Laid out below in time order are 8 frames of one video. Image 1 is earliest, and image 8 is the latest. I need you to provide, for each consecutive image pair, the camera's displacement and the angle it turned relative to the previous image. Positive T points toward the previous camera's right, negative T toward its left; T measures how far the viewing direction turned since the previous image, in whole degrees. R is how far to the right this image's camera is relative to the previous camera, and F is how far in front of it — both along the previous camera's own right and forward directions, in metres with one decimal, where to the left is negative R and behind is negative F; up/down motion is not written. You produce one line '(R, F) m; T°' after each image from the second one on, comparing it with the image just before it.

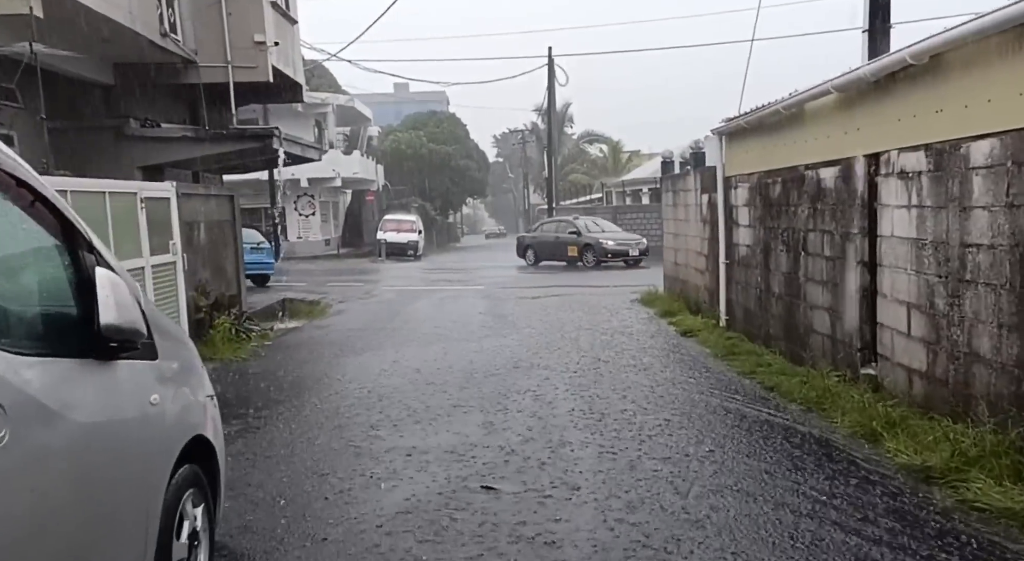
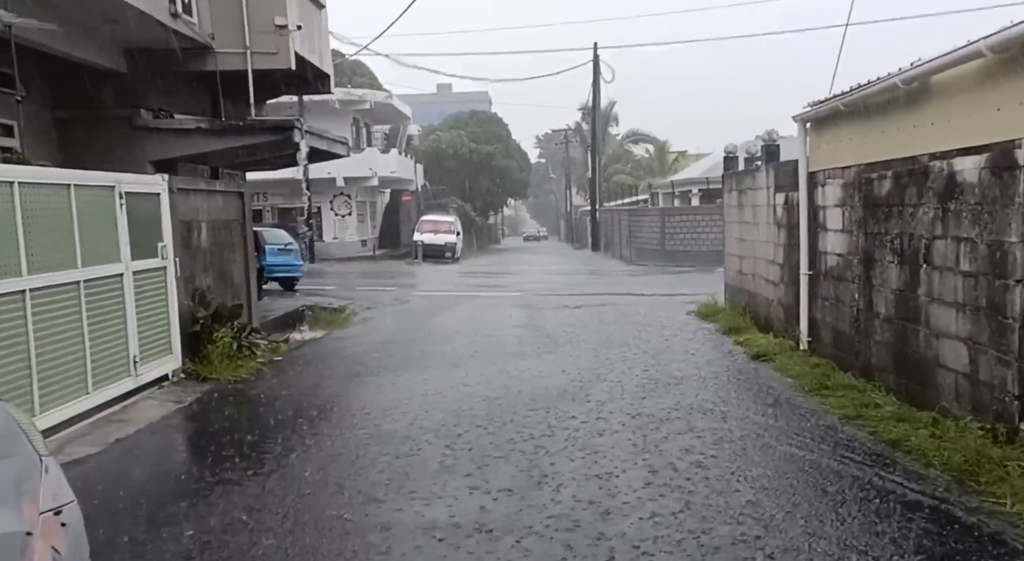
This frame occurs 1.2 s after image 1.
(0.0, +1.6) m; -2°
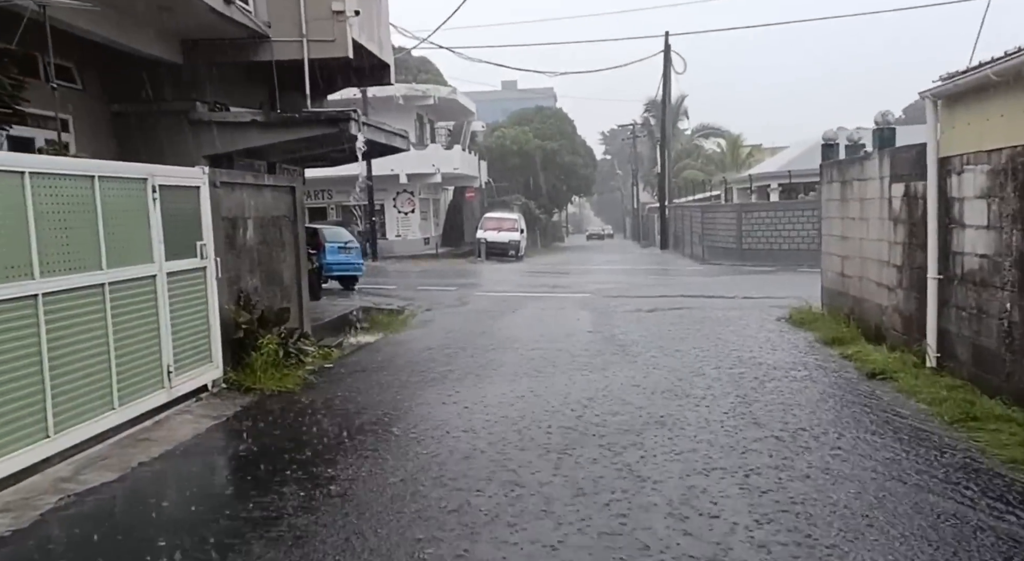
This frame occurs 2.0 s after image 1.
(-0.1, +1.1) m; -4°
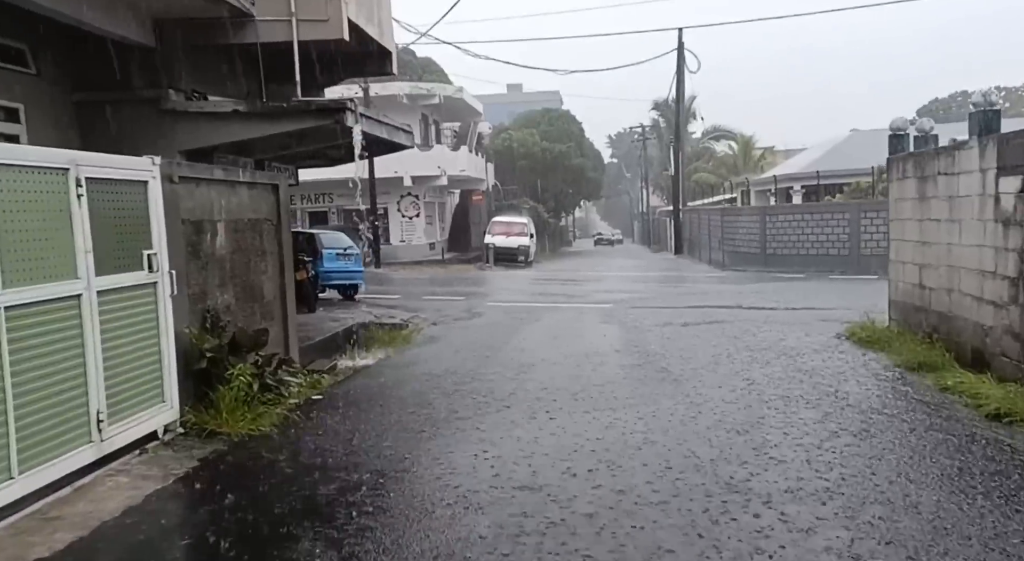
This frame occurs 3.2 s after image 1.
(-0.2, +1.7) m; 0°
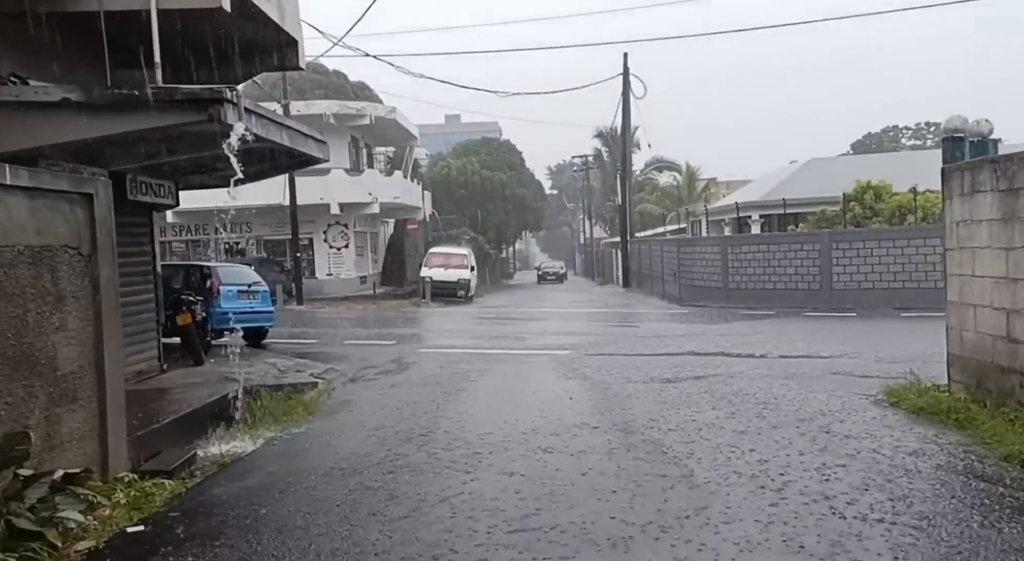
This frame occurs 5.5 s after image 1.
(0.0, +3.0) m; +4°
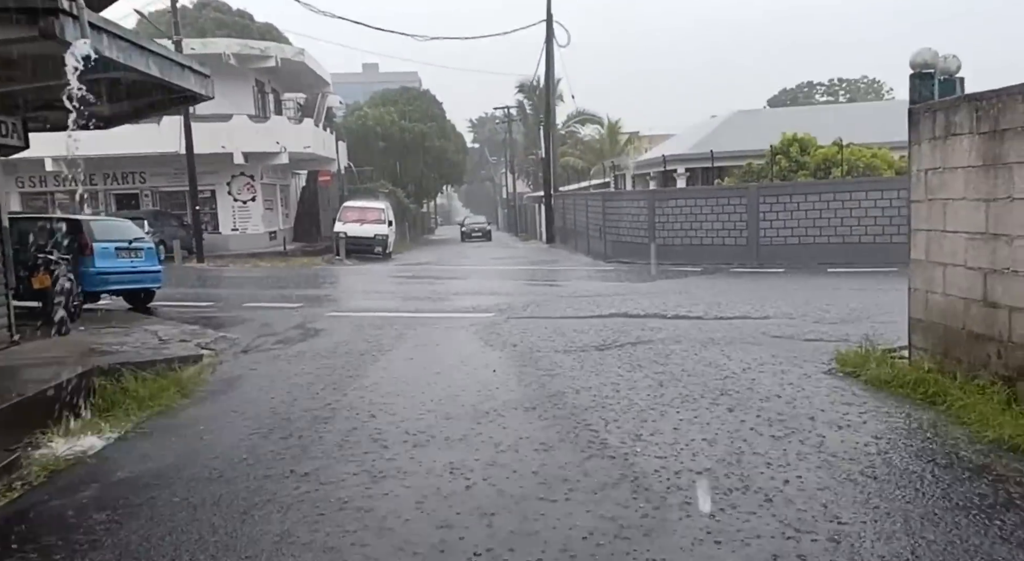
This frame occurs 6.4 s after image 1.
(+0.1, +1.2) m; +5°
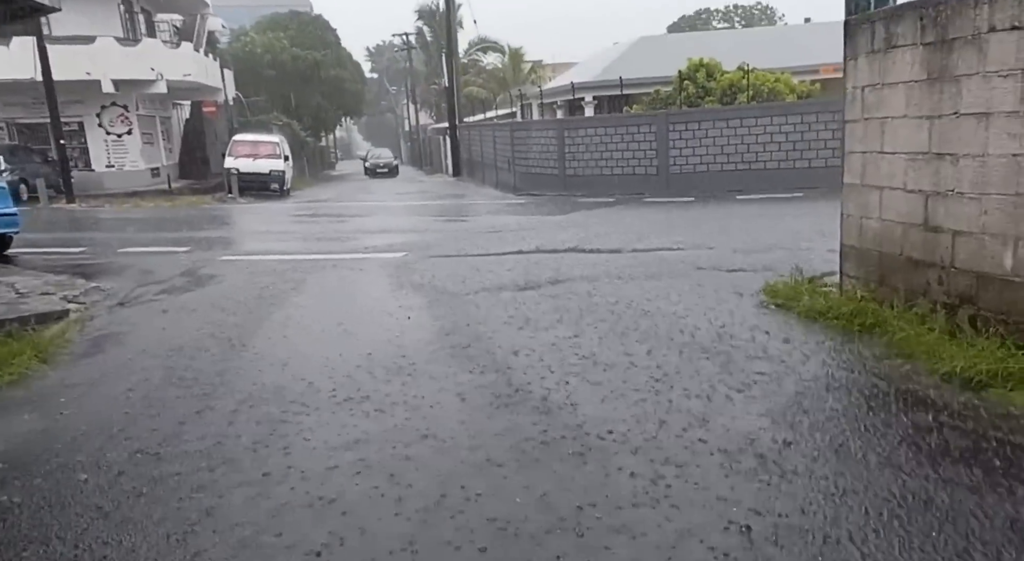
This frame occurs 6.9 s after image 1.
(0.0, +0.7) m; +6°
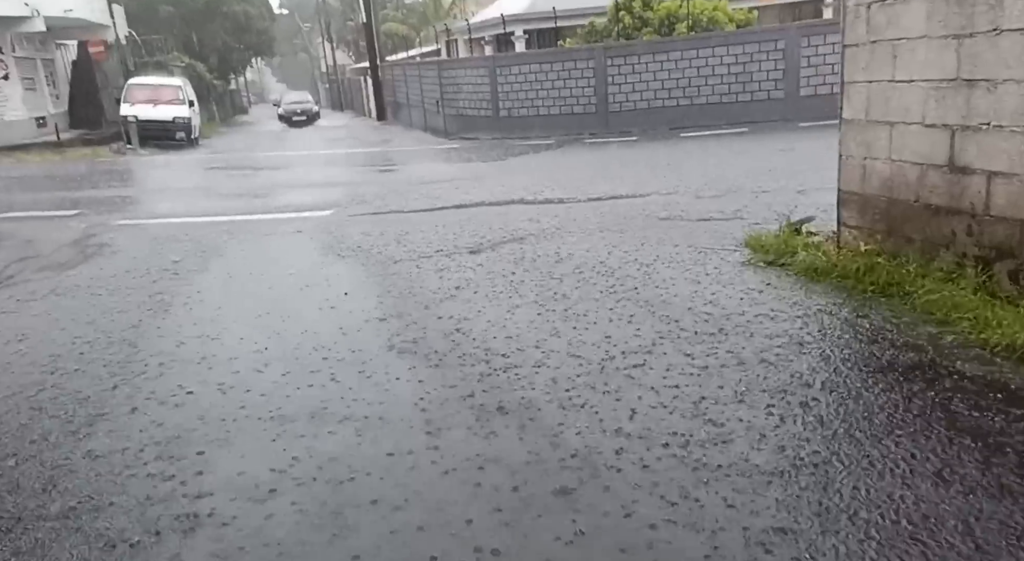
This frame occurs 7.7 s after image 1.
(-0.2, +1.1) m; +4°
